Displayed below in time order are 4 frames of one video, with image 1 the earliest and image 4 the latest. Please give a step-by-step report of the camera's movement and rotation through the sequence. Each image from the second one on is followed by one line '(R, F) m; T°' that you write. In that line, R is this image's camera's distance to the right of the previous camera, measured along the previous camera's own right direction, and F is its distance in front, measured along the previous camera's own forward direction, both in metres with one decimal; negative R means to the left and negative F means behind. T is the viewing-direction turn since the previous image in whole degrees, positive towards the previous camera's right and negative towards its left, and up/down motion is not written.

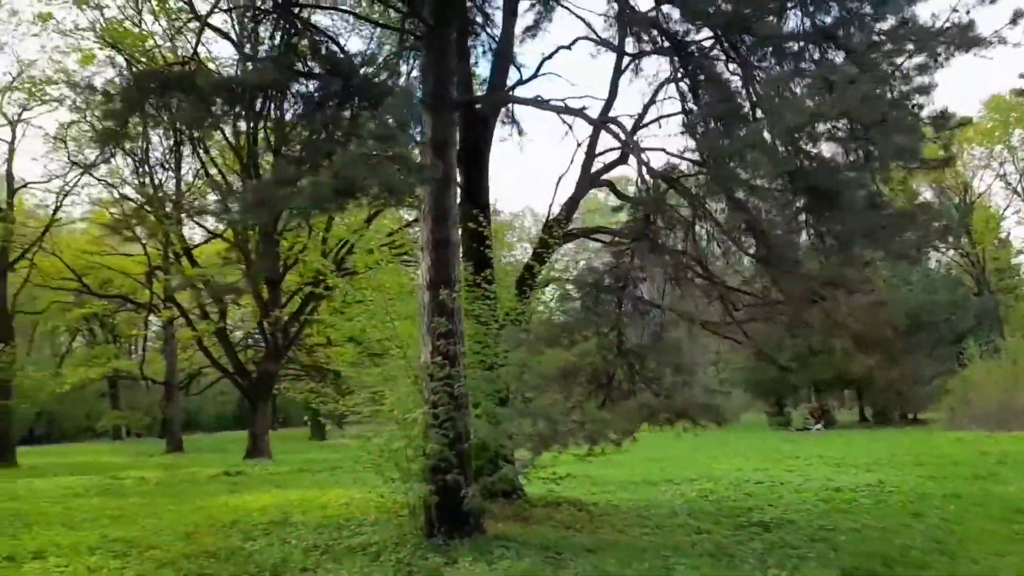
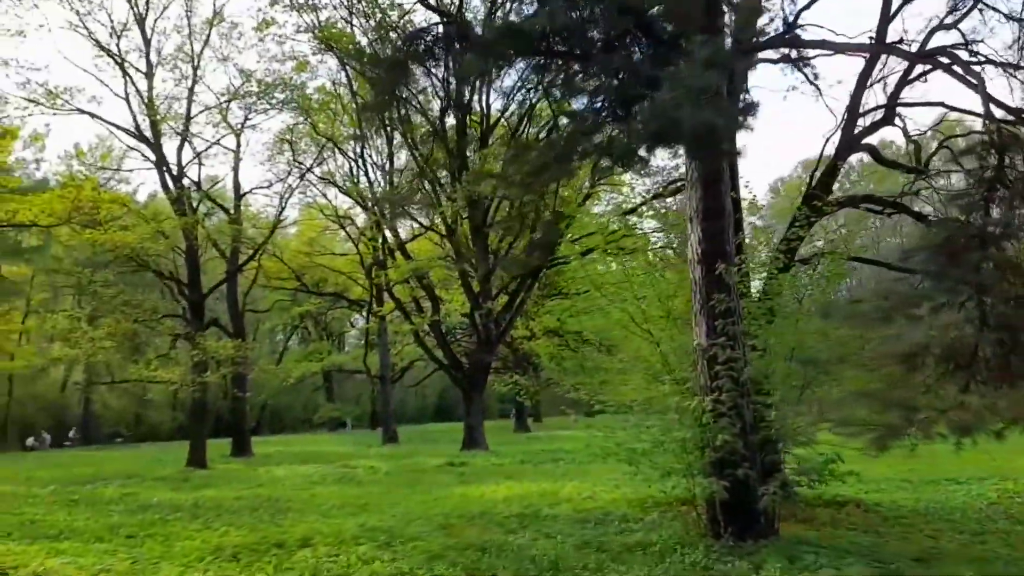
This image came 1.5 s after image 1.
(-1.0, +0.7) m; -12°
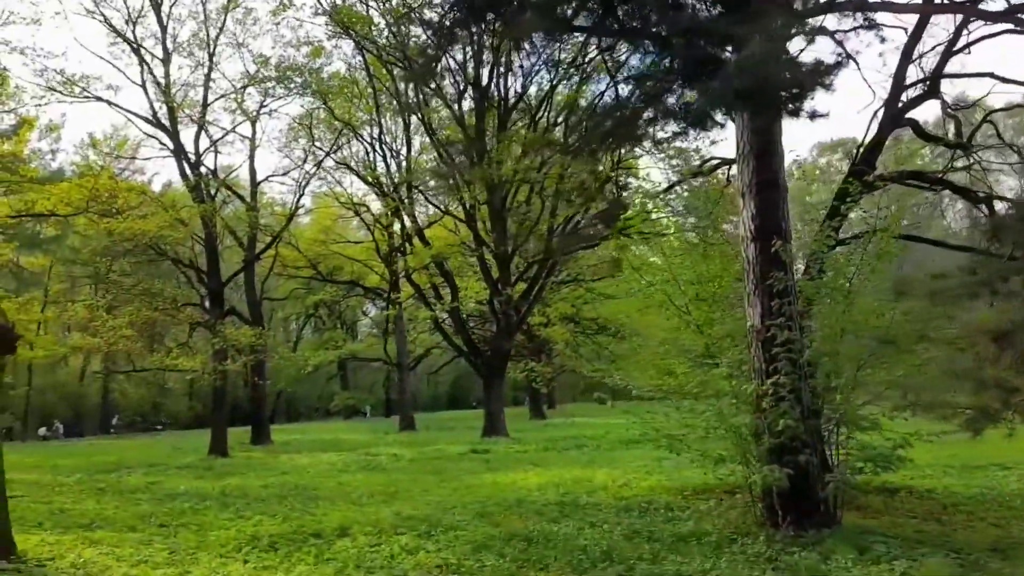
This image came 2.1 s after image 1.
(-0.3, +0.3) m; -1°
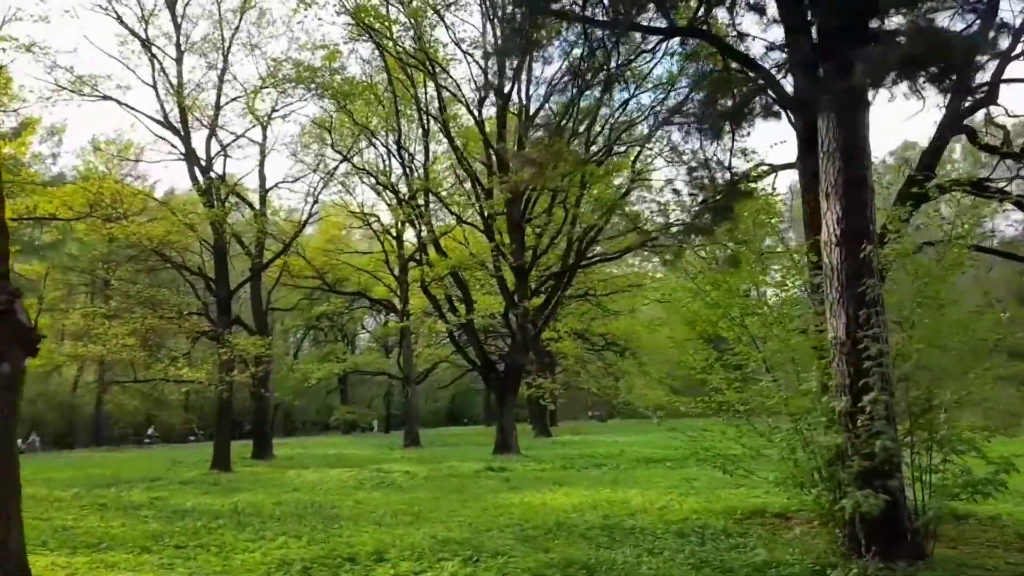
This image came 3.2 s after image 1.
(-0.6, +0.6) m; 0°
